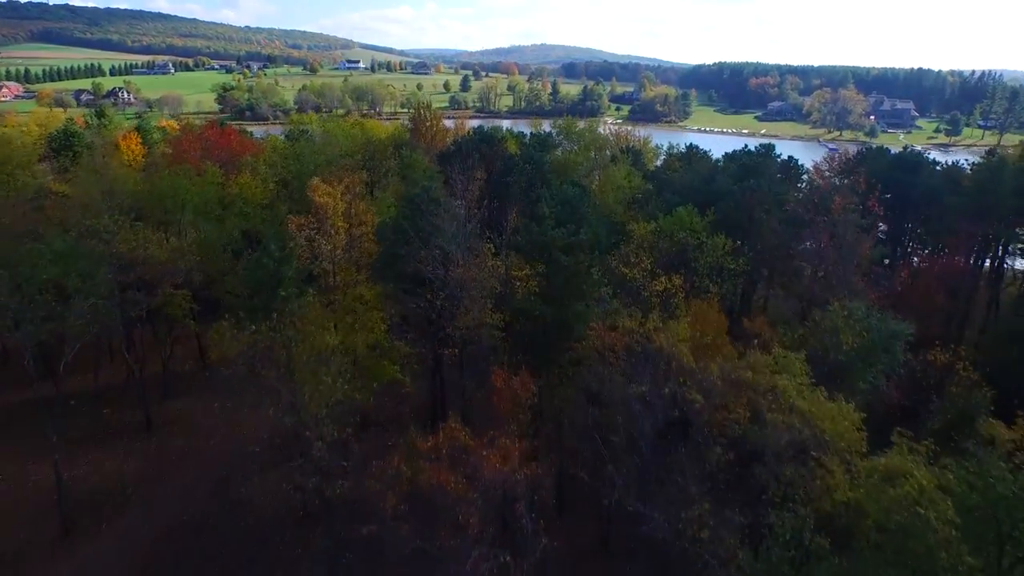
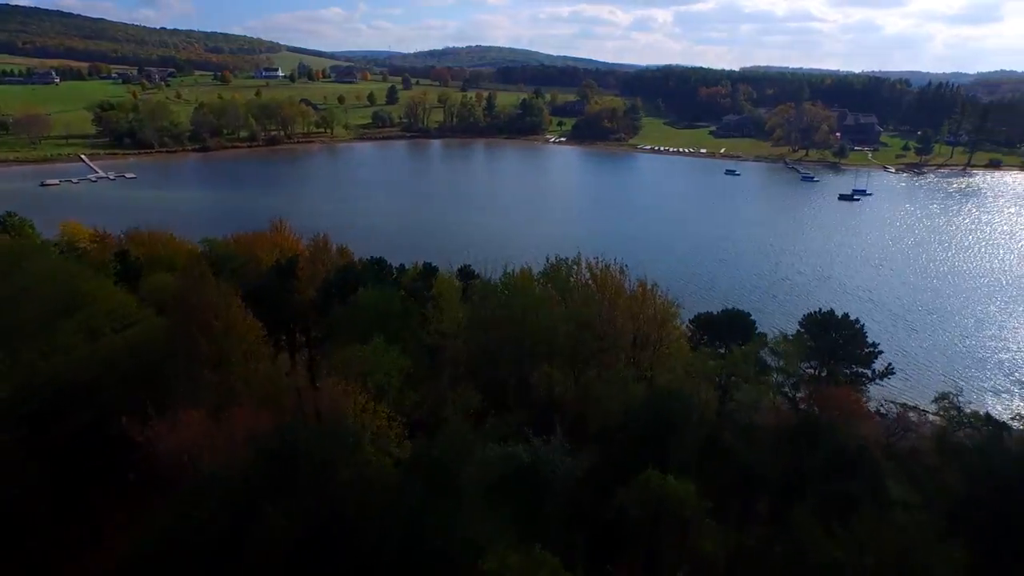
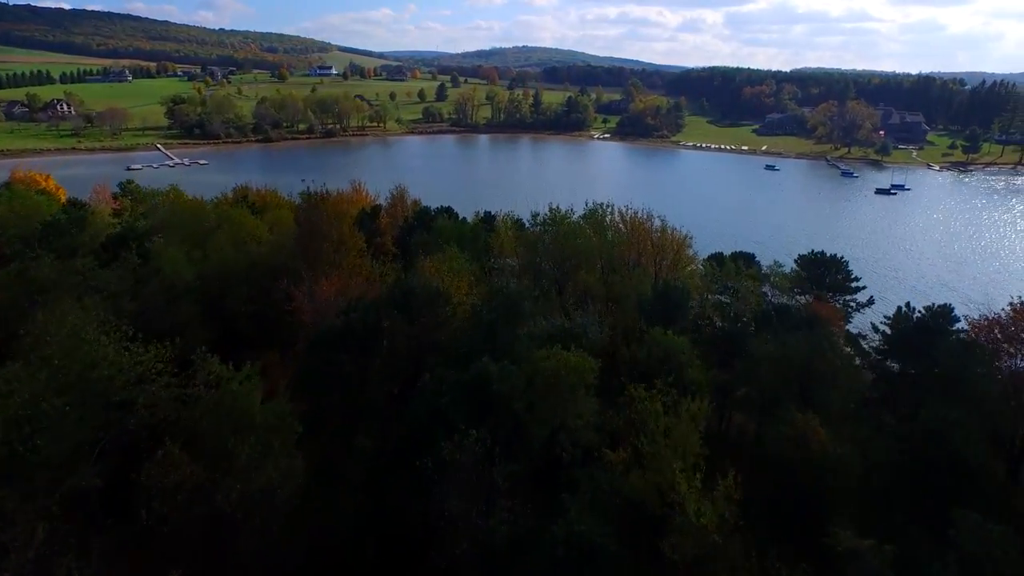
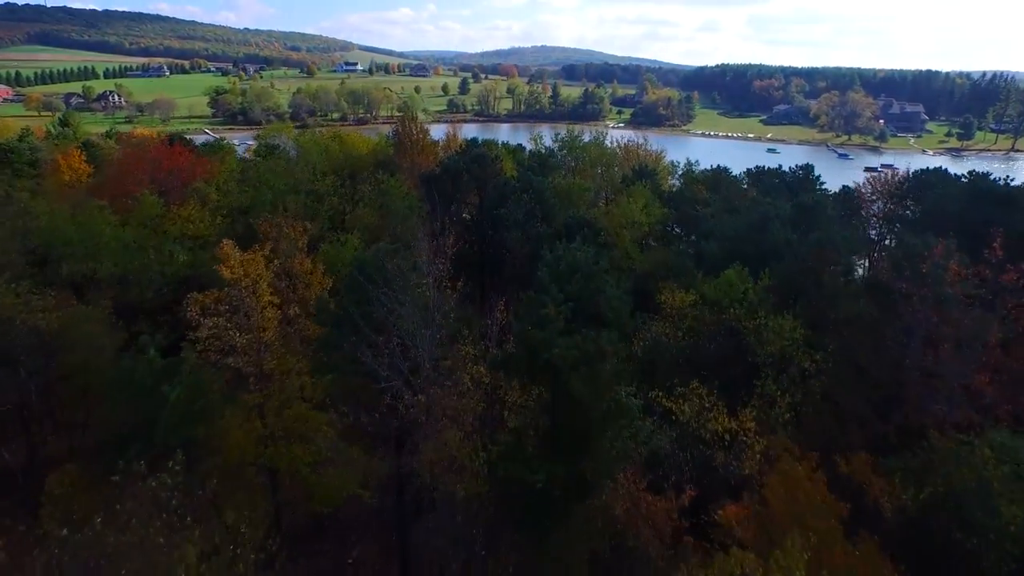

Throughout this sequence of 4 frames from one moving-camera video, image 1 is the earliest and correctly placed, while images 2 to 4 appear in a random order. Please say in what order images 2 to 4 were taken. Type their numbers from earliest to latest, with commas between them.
4, 3, 2
